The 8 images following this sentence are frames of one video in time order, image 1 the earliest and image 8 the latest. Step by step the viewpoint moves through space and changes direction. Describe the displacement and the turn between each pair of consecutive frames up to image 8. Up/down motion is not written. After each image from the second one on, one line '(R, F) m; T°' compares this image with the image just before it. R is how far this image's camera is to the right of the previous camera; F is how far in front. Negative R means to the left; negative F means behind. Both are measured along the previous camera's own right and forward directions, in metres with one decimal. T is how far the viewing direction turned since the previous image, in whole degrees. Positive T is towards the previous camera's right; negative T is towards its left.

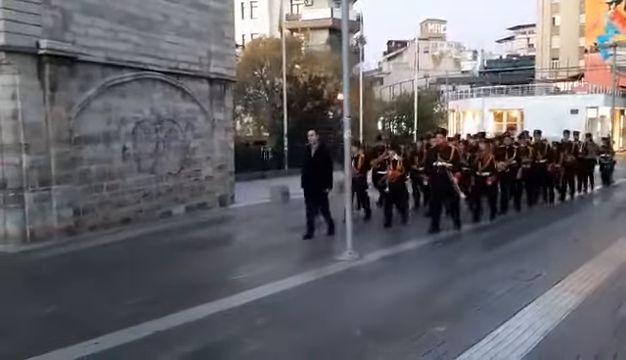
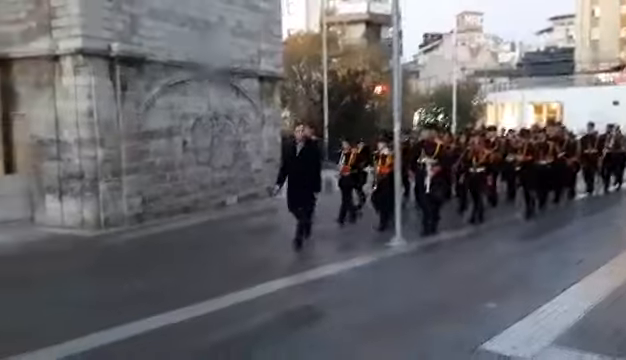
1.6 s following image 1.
(-0.2, -0.9) m; -3°
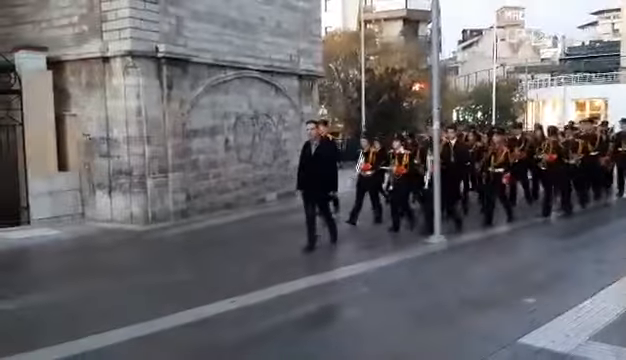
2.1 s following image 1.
(0.0, -0.4) m; -3°
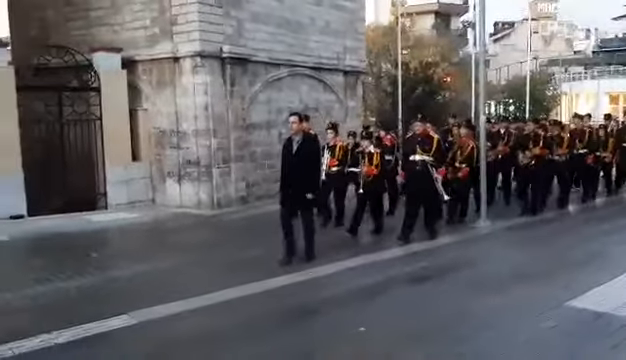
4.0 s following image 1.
(-0.4, -1.2) m; -2°
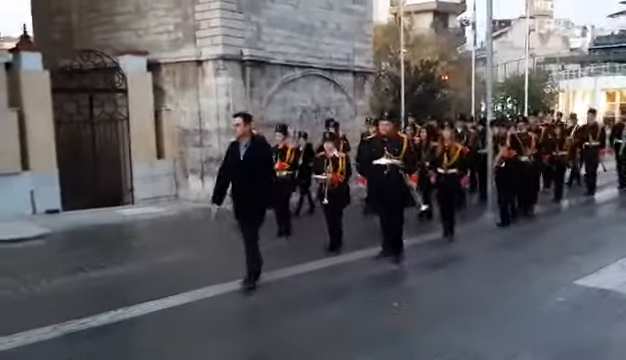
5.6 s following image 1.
(-0.3, -0.8) m; 0°
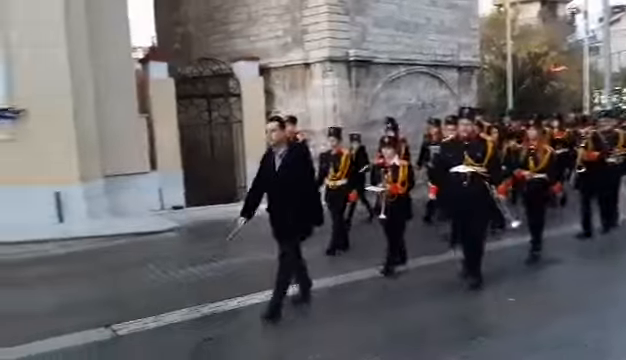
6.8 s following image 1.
(0.0, -0.7) m; -8°
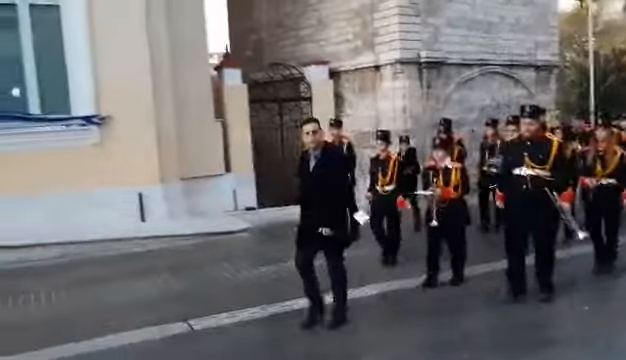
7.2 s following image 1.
(+0.2, -0.2) m; -6°
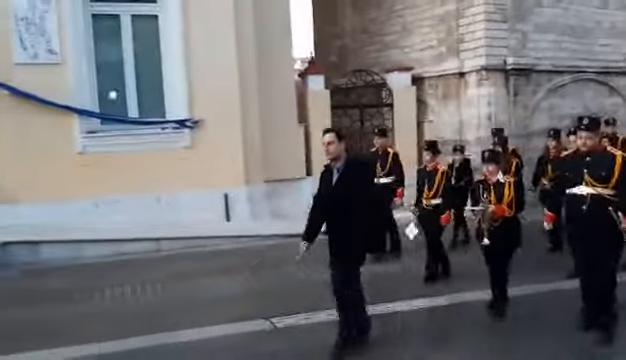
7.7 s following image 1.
(+0.2, -0.2) m; -7°
